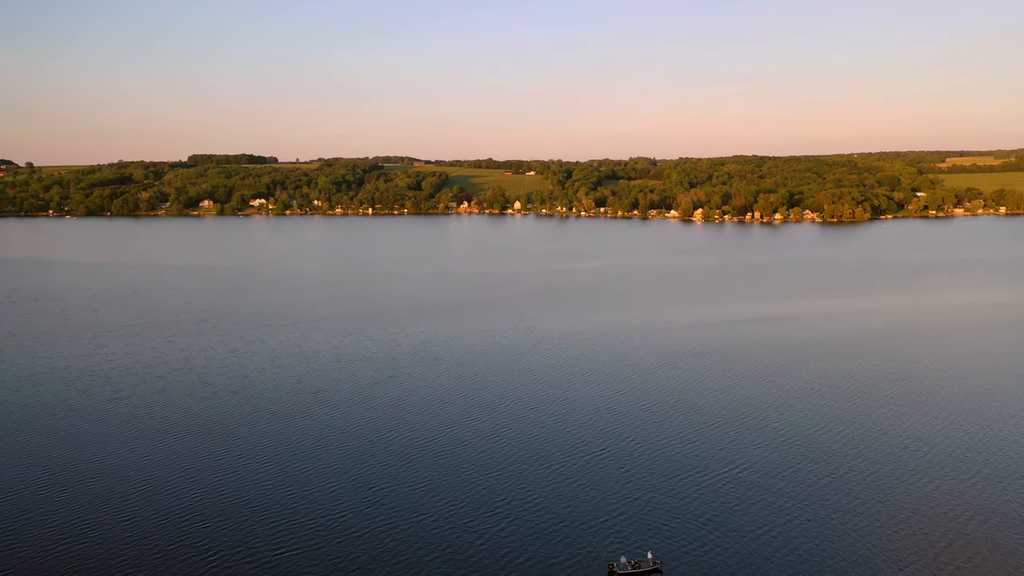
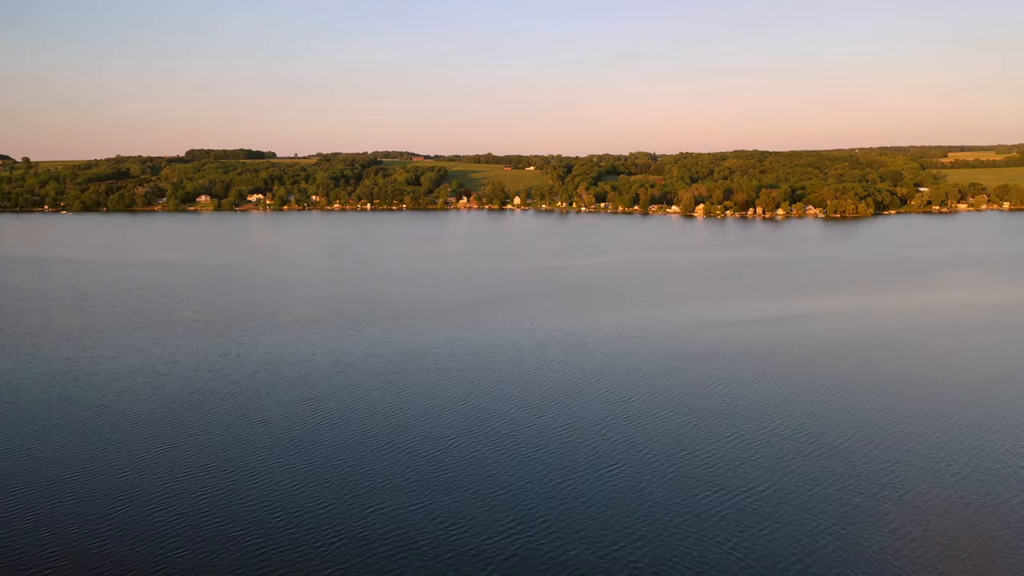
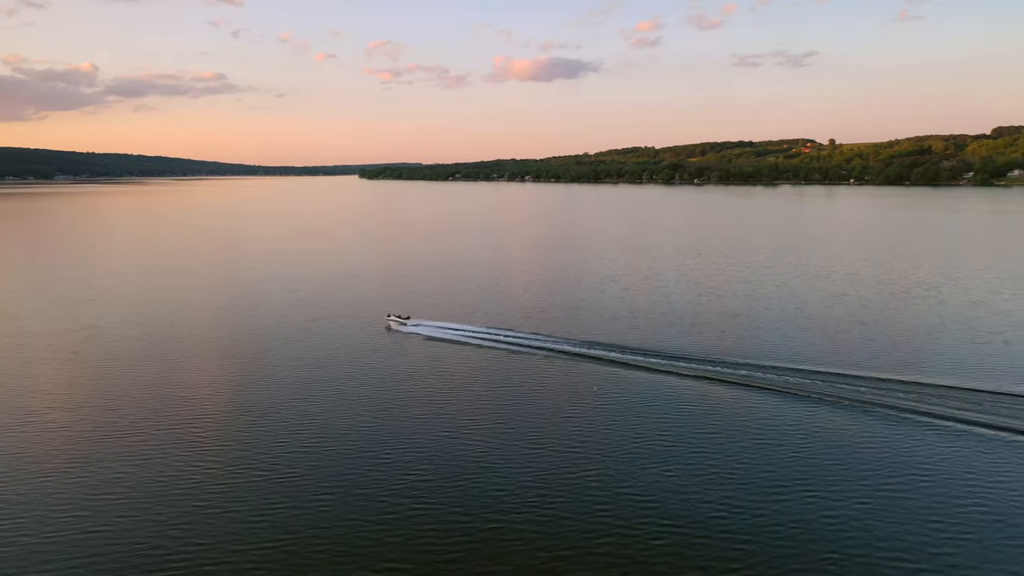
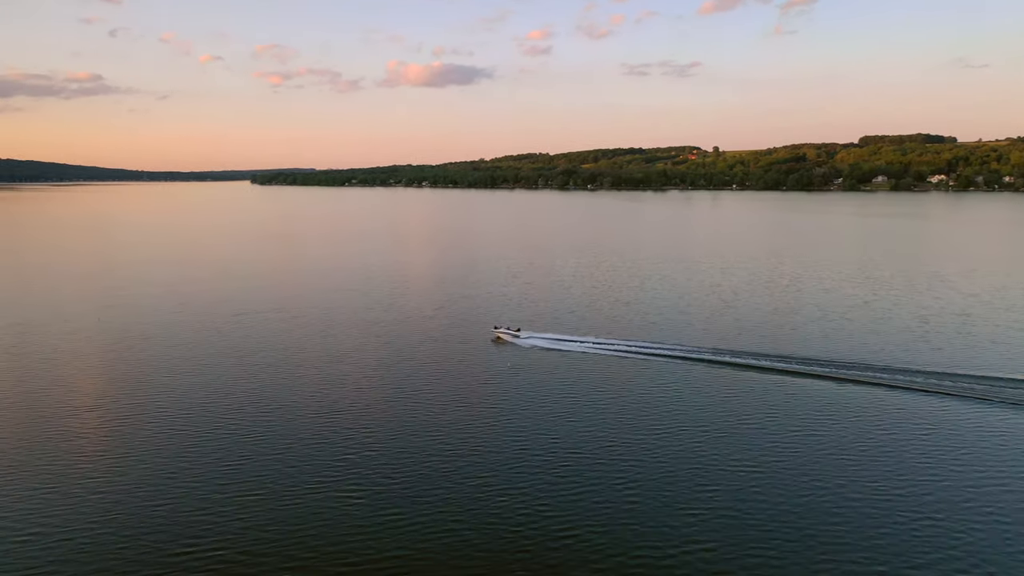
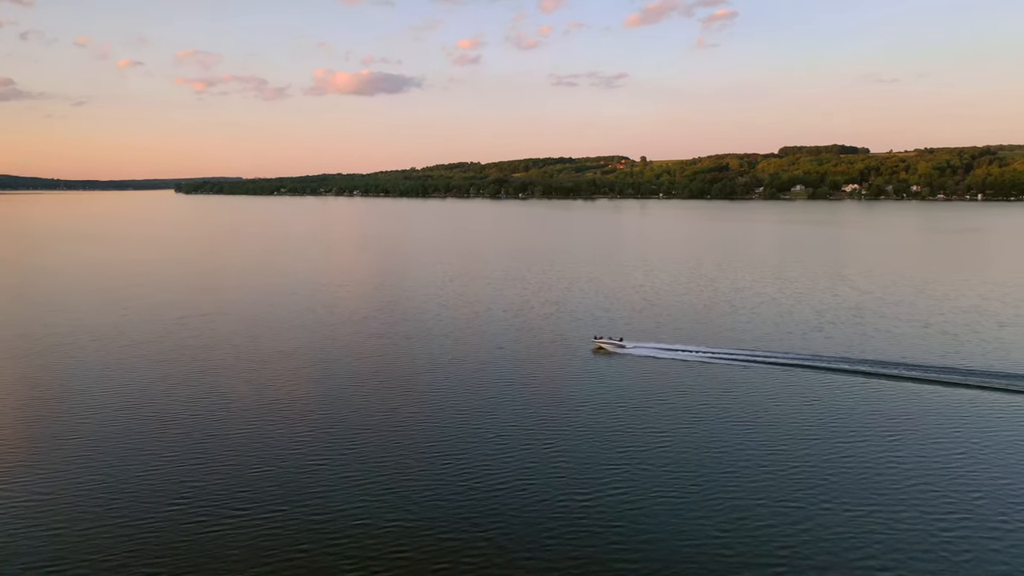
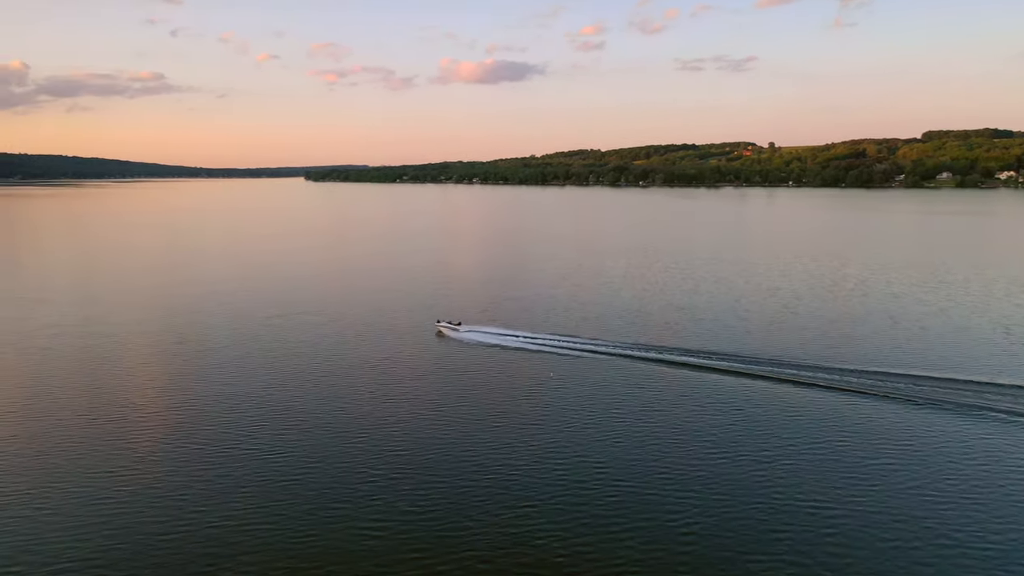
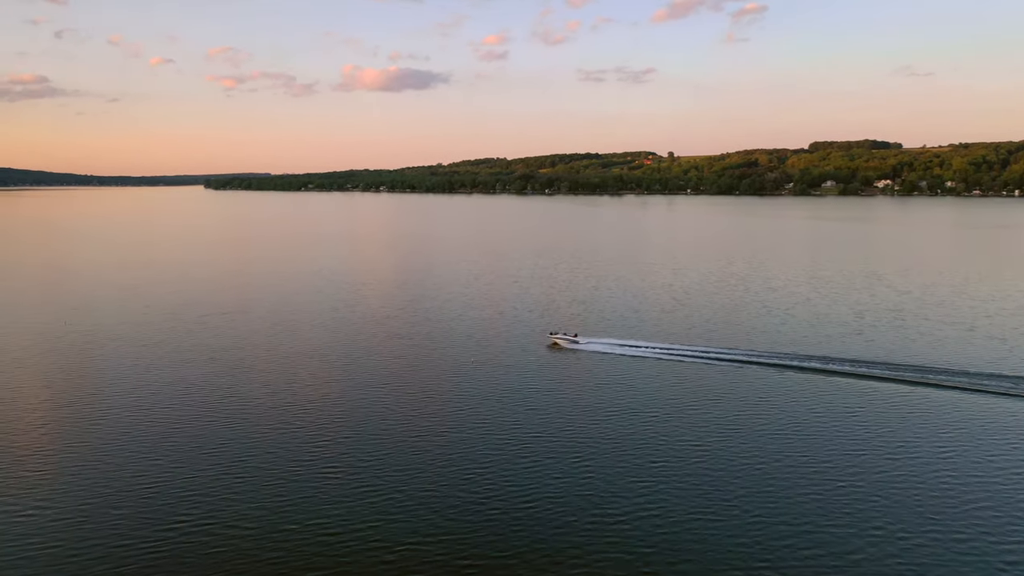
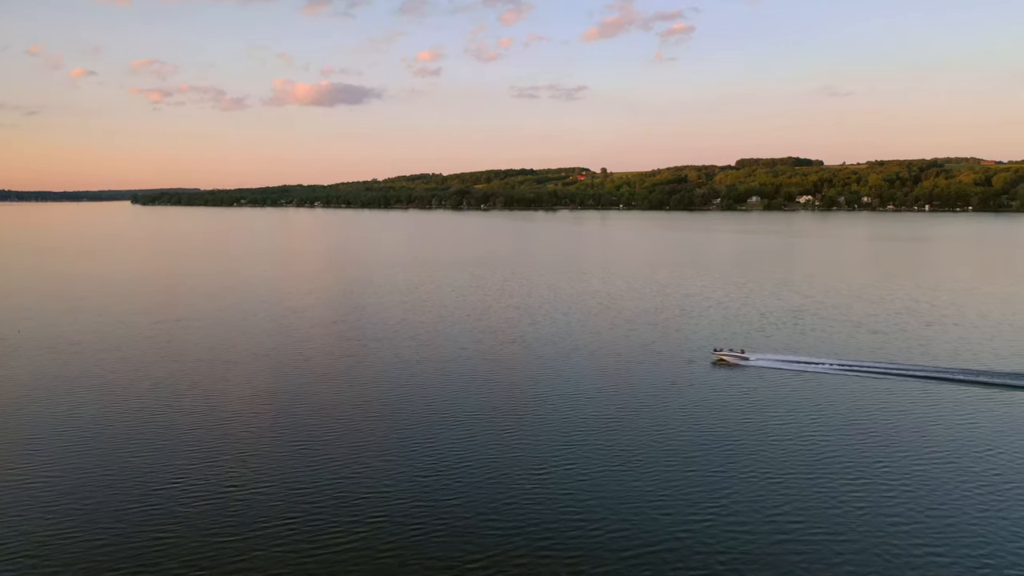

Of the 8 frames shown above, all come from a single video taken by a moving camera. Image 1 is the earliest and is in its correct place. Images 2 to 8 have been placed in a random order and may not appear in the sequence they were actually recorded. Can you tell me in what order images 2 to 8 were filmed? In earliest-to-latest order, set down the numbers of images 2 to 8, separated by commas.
2, 8, 5, 7, 4, 6, 3
